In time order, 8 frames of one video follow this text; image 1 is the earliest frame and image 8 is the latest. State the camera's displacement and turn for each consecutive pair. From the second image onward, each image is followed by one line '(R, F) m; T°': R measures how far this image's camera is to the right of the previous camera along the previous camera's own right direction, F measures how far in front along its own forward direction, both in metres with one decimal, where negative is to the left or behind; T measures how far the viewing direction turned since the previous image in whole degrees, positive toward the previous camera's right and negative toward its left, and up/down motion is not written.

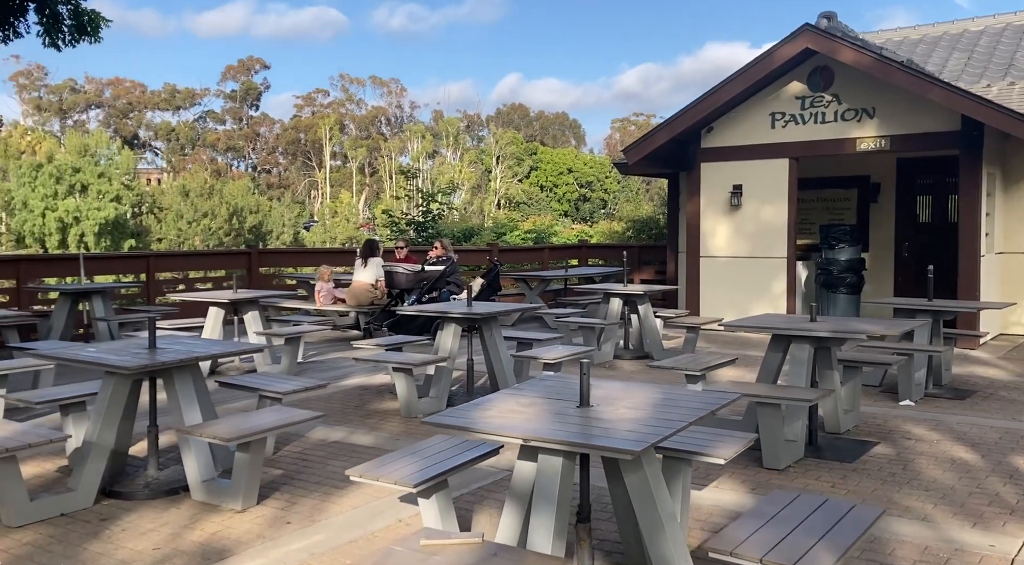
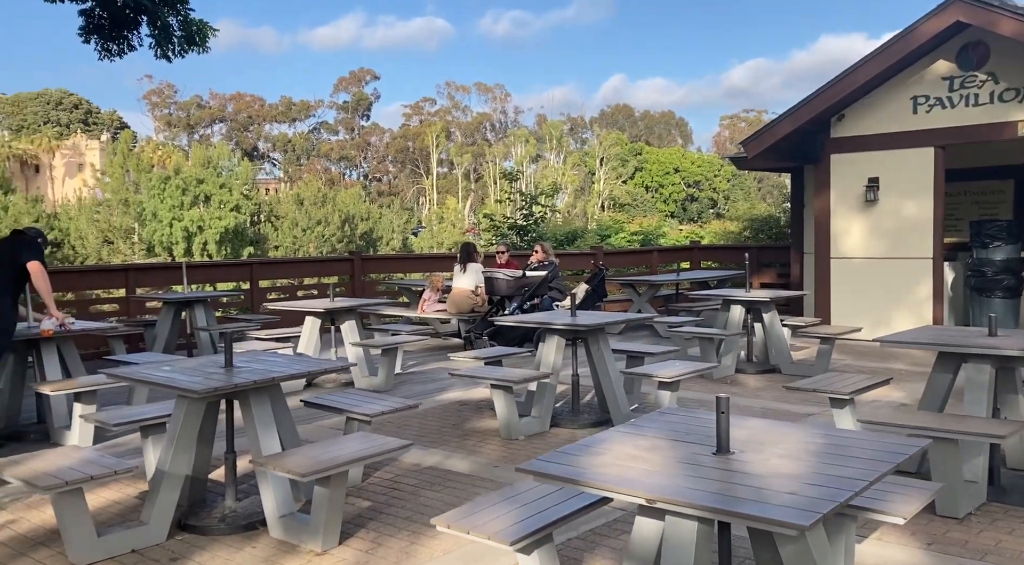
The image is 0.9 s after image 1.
(0.0, +0.6) m; -6°
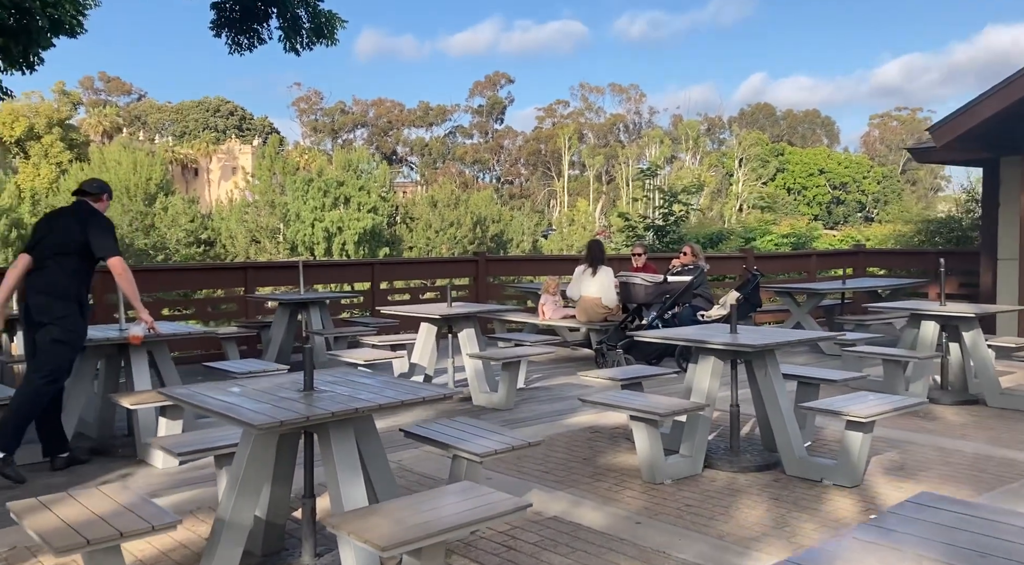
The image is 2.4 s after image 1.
(-0.1, +1.1) m; -8°
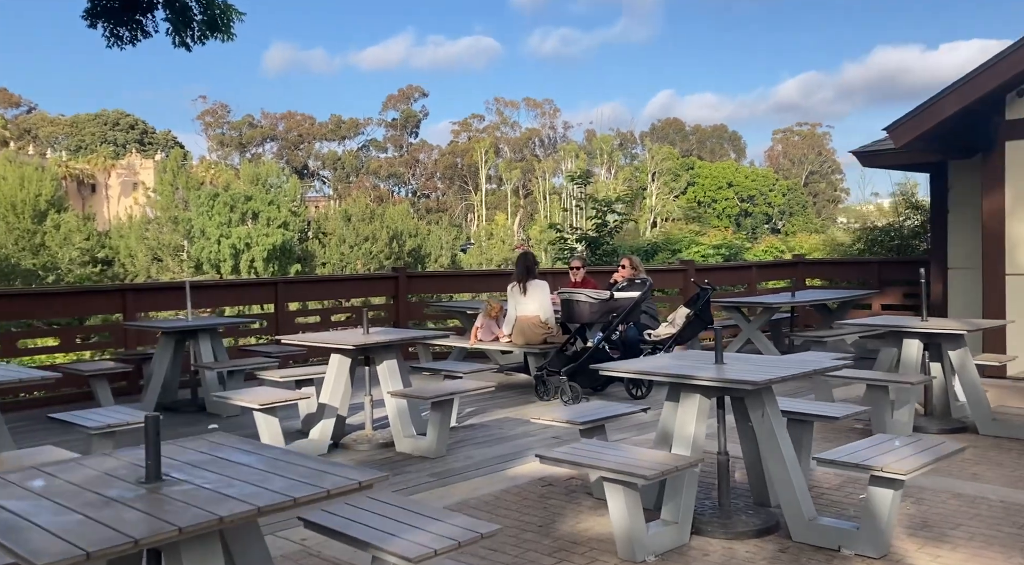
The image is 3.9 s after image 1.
(-0.1, +1.1) m; +5°
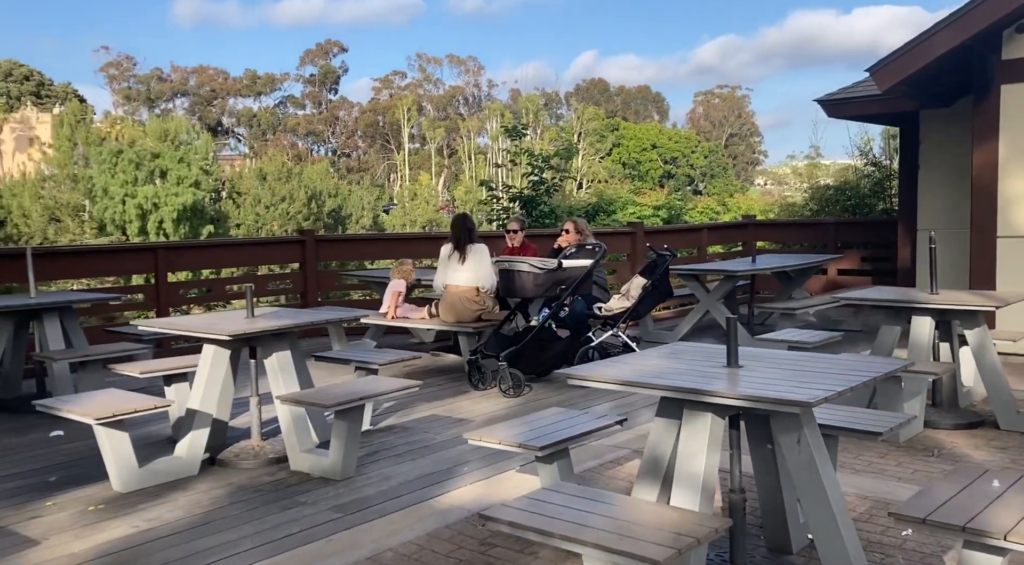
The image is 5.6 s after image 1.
(0.0, +1.3) m; +5°
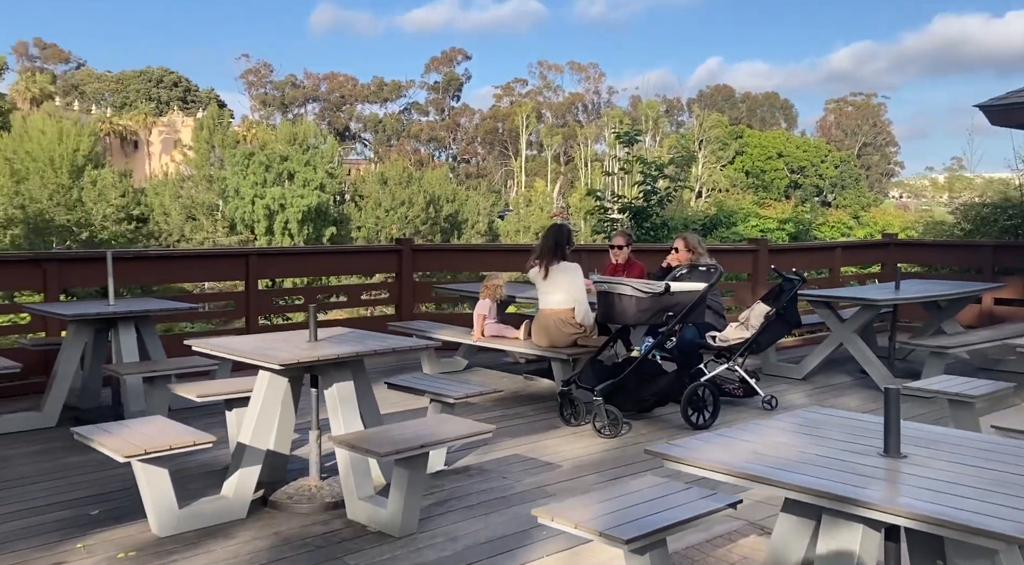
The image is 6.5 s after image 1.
(+0.1, +0.7) m; -7°
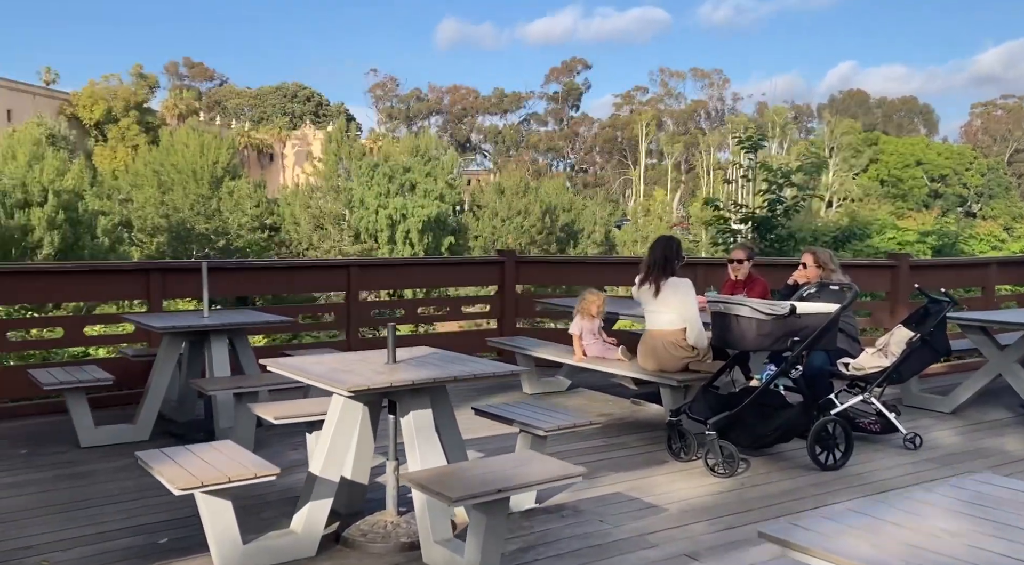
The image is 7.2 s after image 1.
(+0.1, +0.5) m; -7°
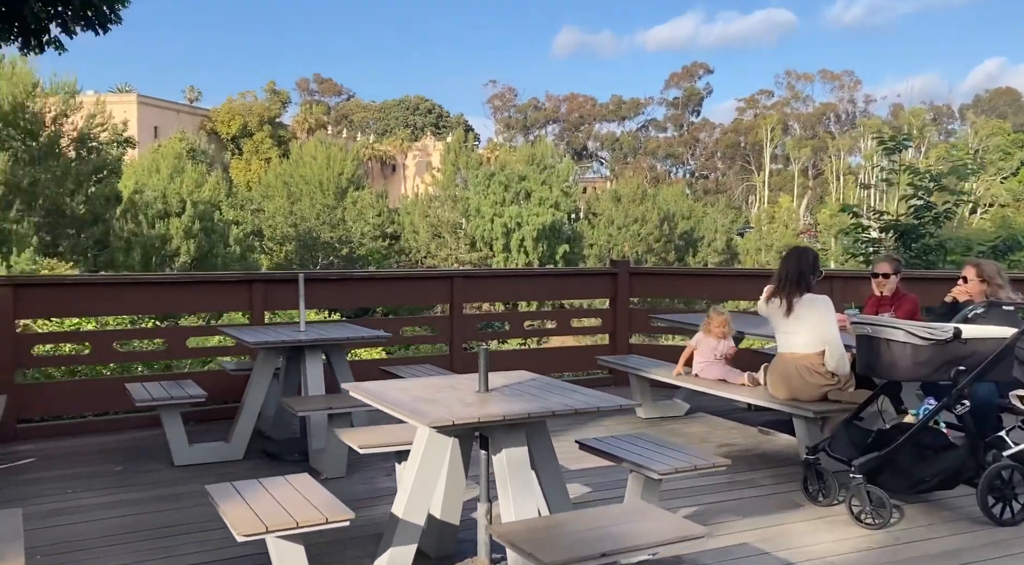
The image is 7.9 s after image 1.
(0.0, +0.5) m; -7°
